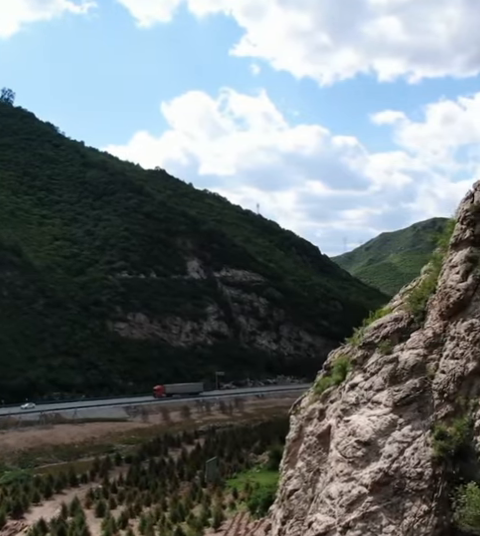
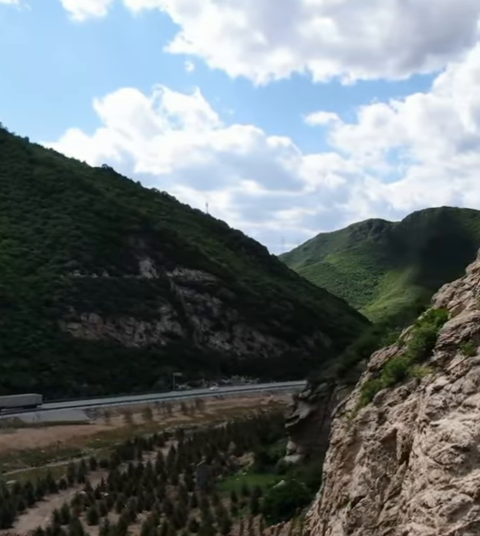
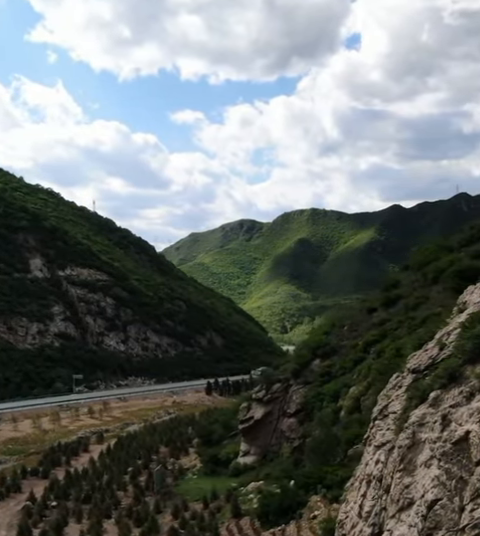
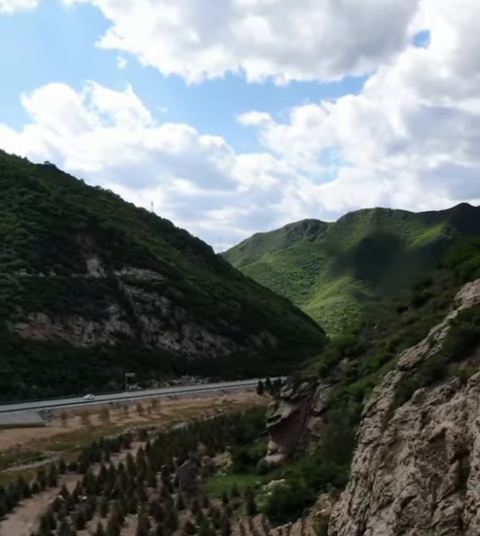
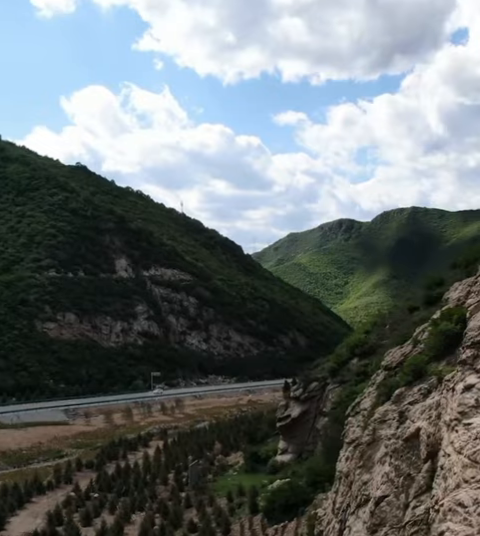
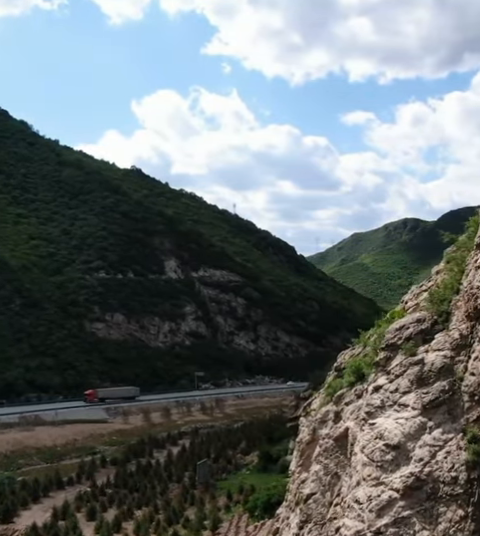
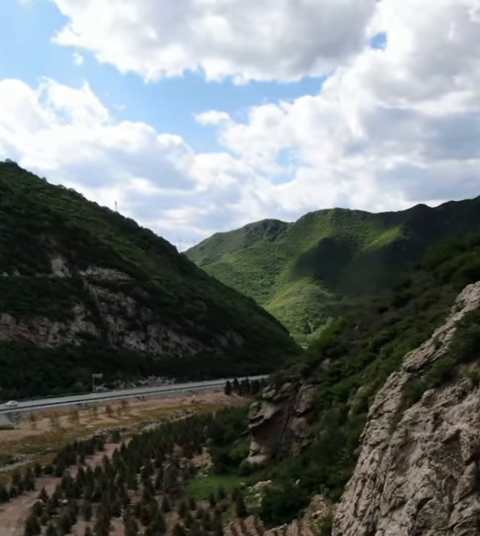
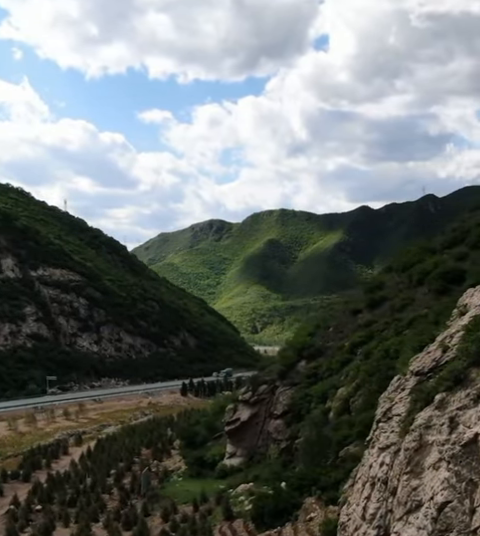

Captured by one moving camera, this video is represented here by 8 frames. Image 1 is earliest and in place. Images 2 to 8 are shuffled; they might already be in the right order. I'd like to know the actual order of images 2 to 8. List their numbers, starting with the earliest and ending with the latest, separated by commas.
6, 2, 5, 4, 7, 3, 8
